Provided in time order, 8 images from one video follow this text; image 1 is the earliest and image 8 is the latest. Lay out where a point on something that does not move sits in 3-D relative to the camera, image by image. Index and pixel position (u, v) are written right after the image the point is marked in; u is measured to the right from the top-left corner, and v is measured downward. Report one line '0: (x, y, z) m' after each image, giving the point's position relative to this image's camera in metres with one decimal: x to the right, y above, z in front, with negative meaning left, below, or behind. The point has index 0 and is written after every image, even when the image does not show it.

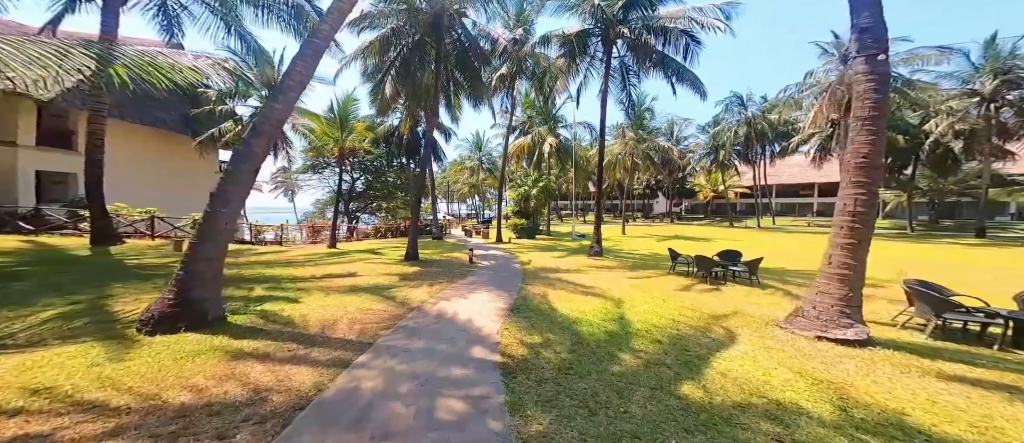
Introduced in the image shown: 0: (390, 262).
0: (-4.0, -1.3, +11.2) m
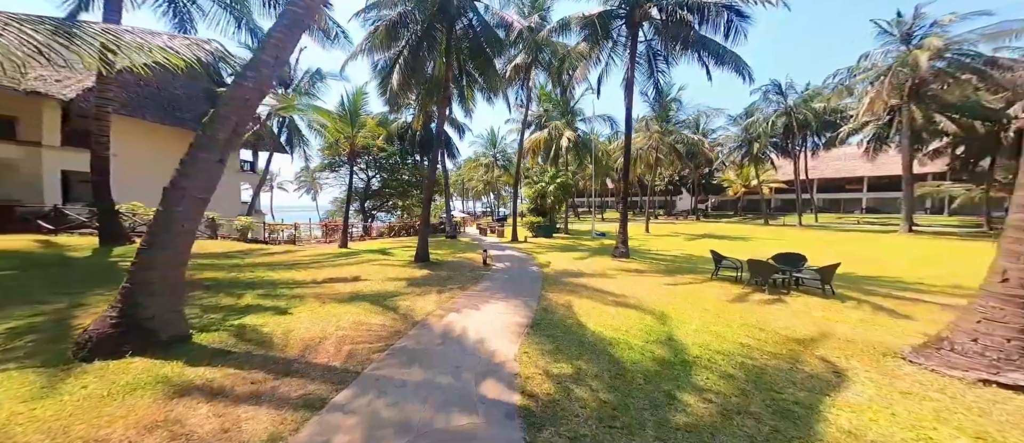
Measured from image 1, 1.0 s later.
0: (-3.5, -1.3, +10.3) m
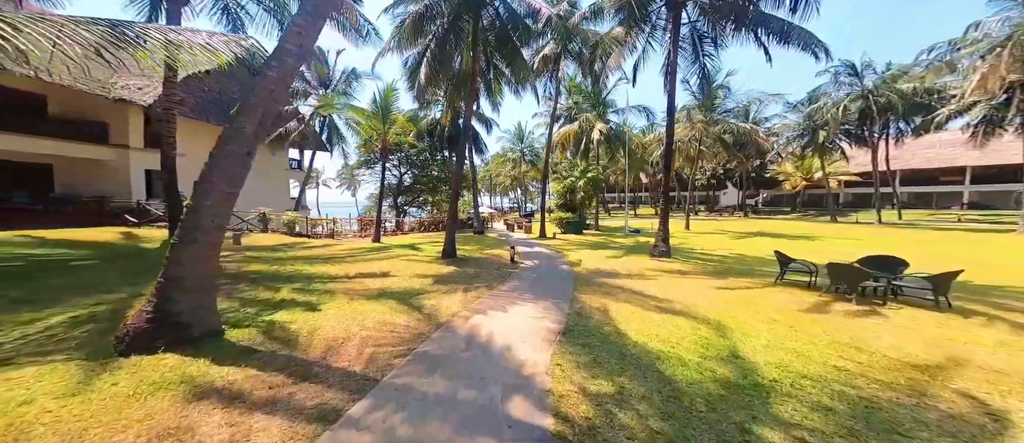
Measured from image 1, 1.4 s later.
0: (-2.5, -1.2, +10.2) m
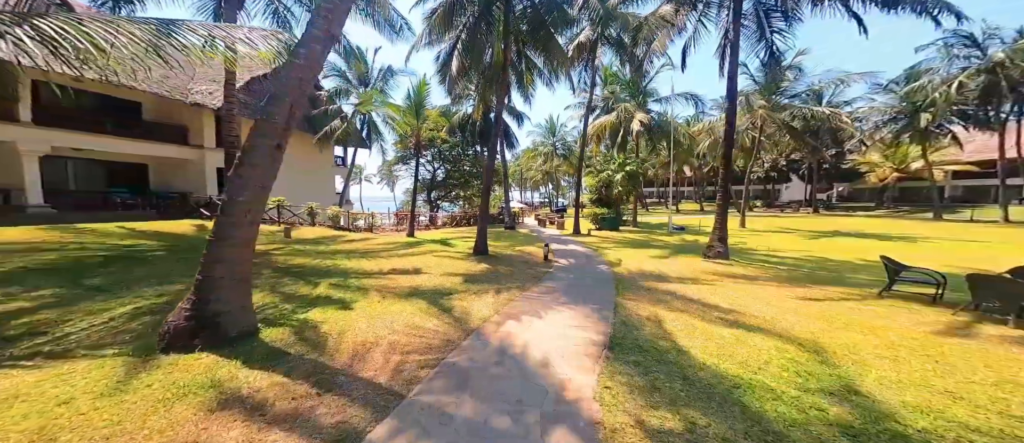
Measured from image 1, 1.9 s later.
0: (-1.4, -1.0, +9.9) m
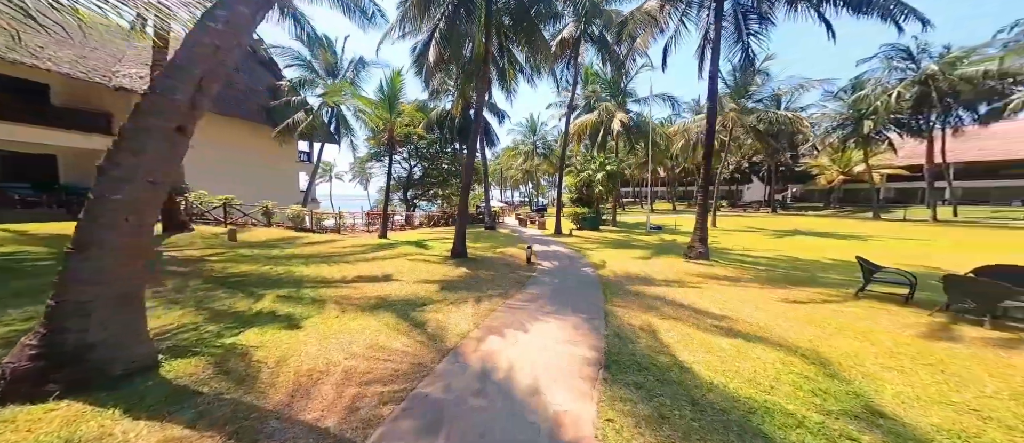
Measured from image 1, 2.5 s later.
0: (-2.0, -1.1, +9.1) m
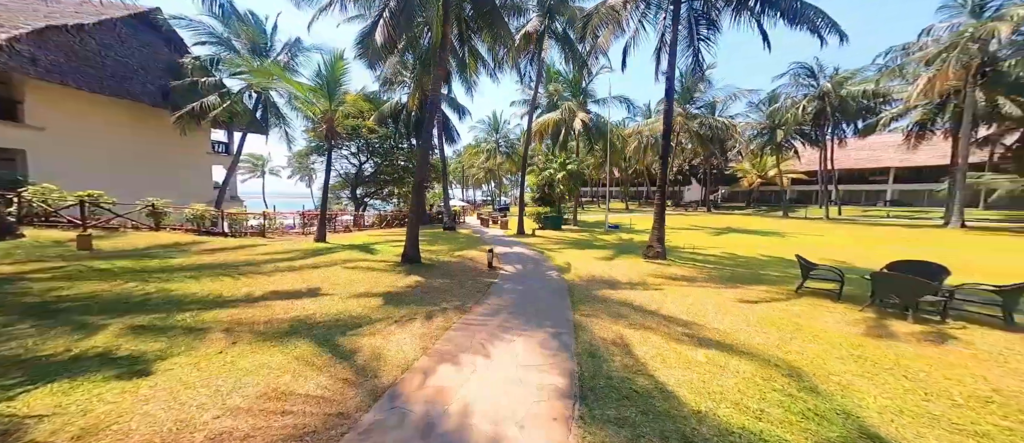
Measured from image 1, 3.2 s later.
0: (-3.2, -1.1, +8.0) m
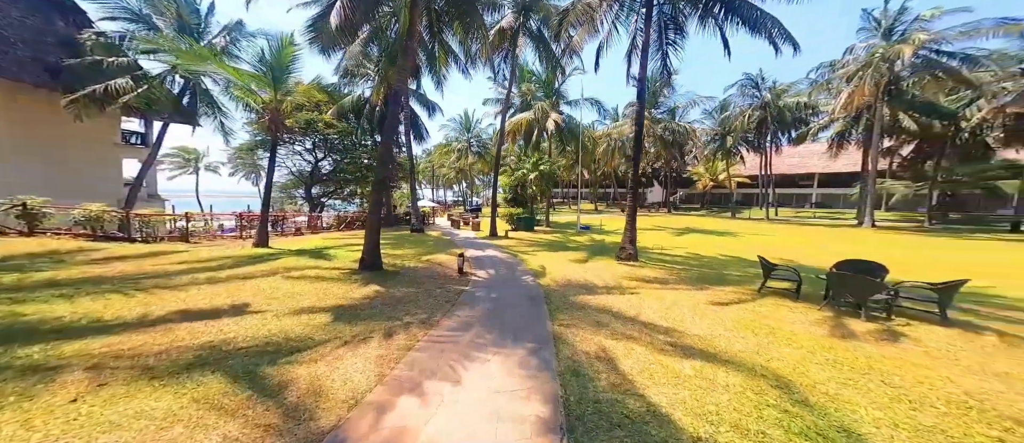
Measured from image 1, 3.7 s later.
0: (-3.8, -1.2, +7.2) m
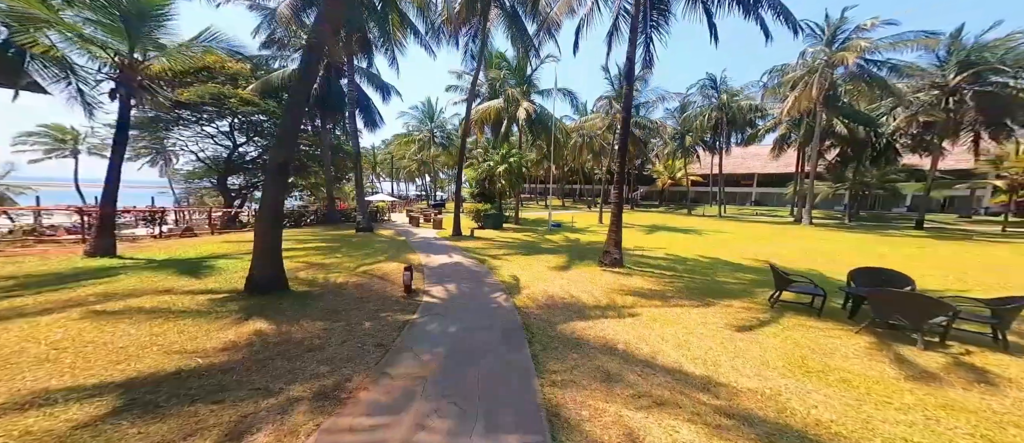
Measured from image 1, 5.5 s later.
0: (-4.3, -1.1, +4.7) m
